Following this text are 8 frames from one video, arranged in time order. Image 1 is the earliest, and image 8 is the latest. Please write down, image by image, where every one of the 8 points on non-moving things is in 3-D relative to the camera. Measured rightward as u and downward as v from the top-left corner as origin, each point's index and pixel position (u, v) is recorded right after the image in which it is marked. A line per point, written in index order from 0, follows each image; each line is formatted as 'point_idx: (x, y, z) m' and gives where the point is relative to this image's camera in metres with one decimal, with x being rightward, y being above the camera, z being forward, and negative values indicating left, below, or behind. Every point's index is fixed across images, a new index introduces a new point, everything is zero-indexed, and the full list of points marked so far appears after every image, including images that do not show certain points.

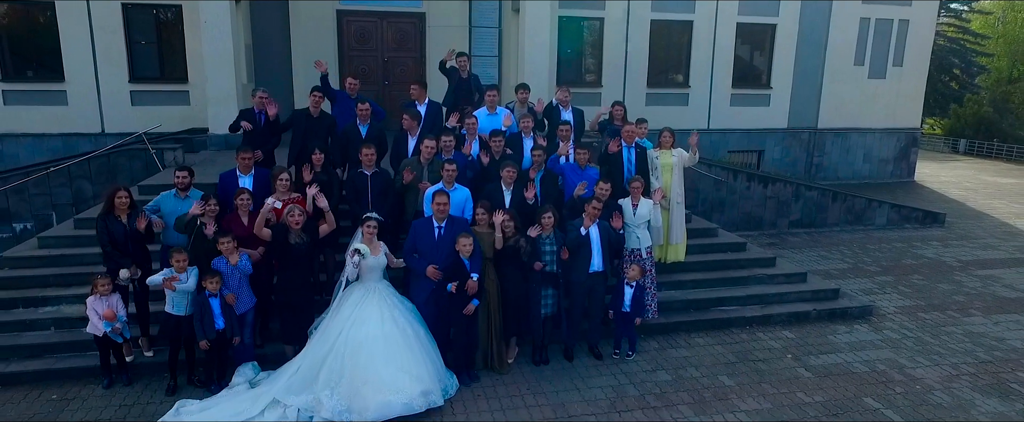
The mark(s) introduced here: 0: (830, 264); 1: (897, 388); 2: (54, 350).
0: (+3.6, -0.6, +7.5) m
1: (+2.7, -1.2, +4.7) m
2: (-3.2, -1.0, +4.8) m
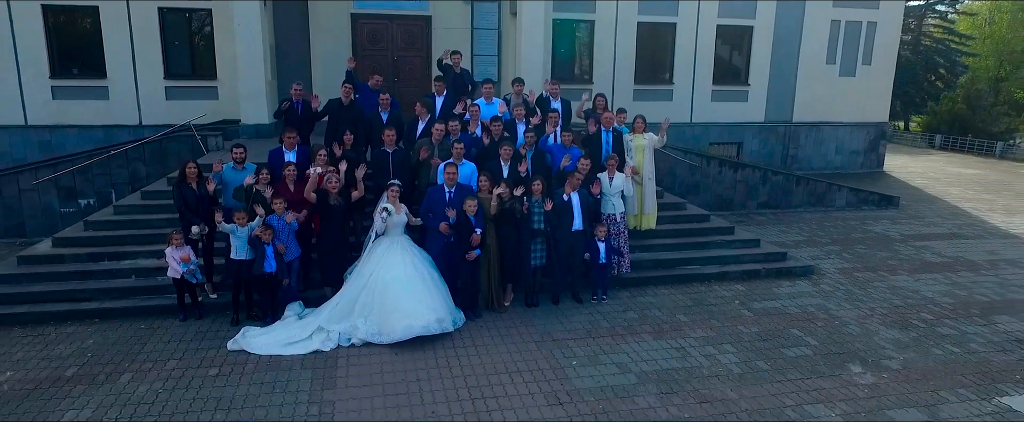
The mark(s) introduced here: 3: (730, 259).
0: (+3.5, -0.3, +8.6) m
1: (+2.7, -1.0, +5.8) m
2: (-3.3, -0.7, +5.9) m
3: (+2.3, -0.5, +7.1) m
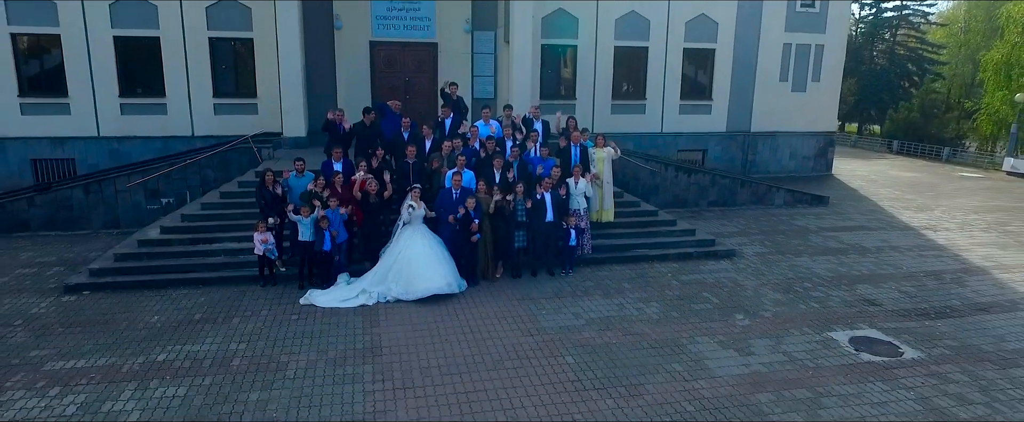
0: (+3.4, -0.3, +10.8) m
1: (+2.5, -0.9, +8.0) m
2: (-3.4, -0.7, +8.1) m
3: (+2.2, -0.5, +9.3) m
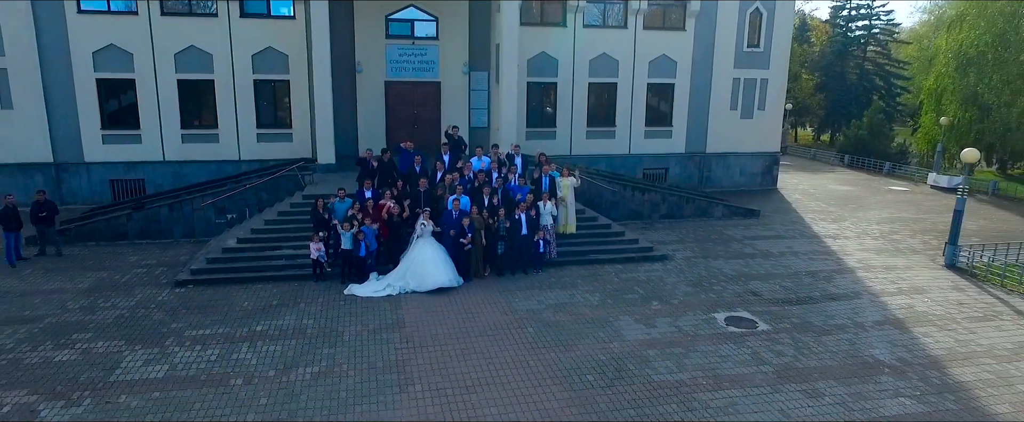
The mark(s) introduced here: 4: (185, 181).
0: (+3.1, -0.5, +13.7) m
1: (+2.3, -1.2, +10.9) m
2: (-3.6, -0.9, +11.0) m
3: (+1.9, -0.7, +12.2) m
4: (-8.0, +0.7, +16.4) m
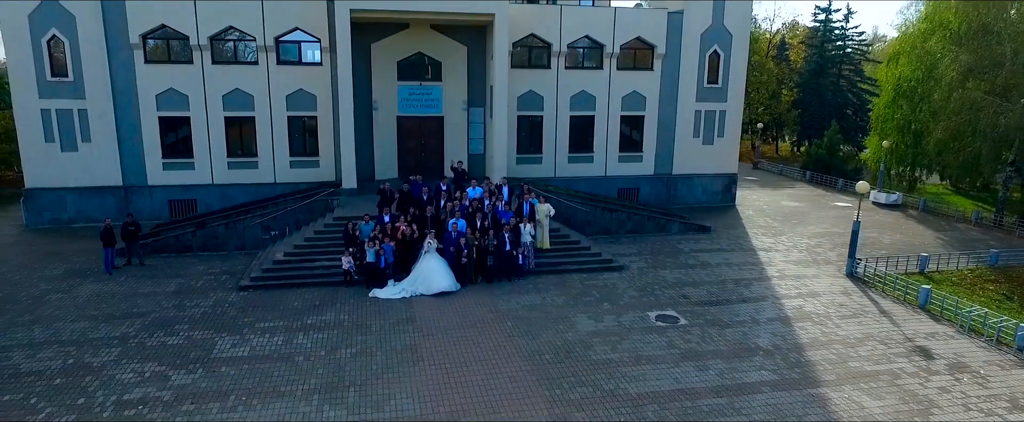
0: (+2.9, -1.0, +16.8) m
1: (+2.0, -1.6, +14.0) m
2: (-3.9, -1.4, +14.2) m
3: (+1.7, -1.2, +15.4) m
4: (-8.2, +0.3, +19.6) m
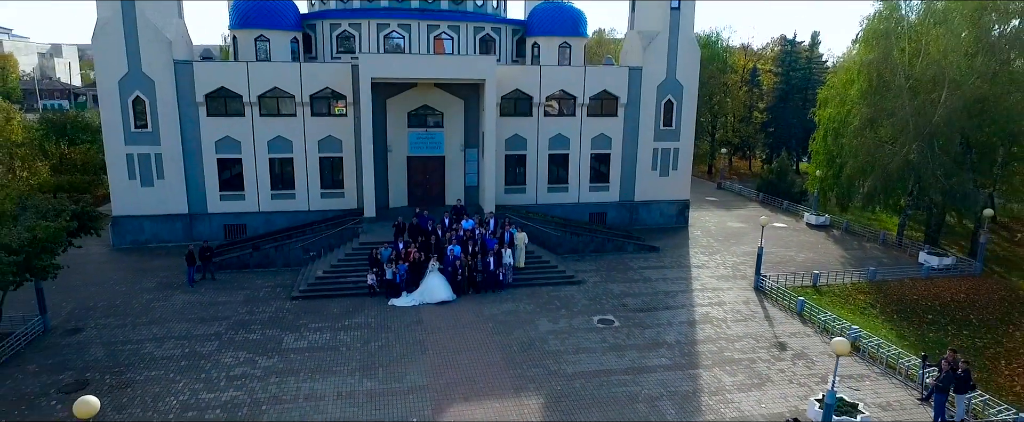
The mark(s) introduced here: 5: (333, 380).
0: (+2.4, -1.8, +21.5) m
1: (+1.5, -2.4, +18.7) m
2: (-4.4, -2.2, +18.9) m
3: (+1.2, -2.0, +20.0) m
4: (-8.7, -0.5, +24.2) m
5: (-3.6, -3.4, +13.7) m
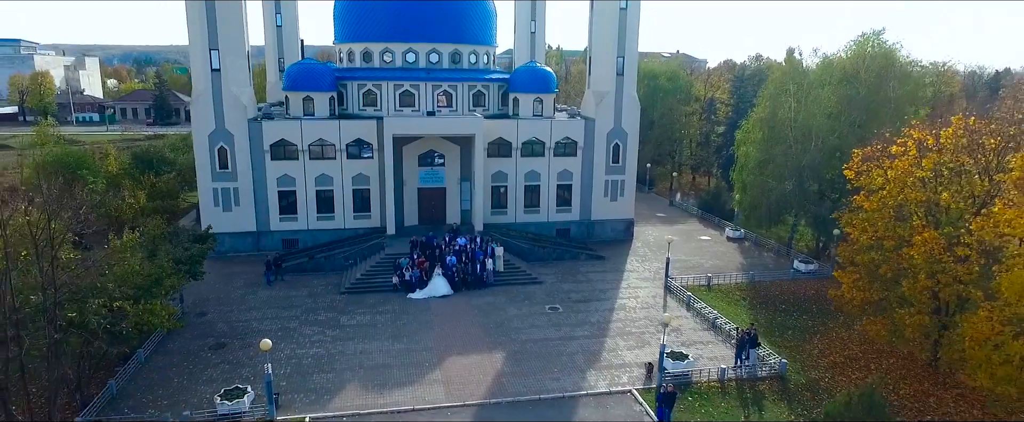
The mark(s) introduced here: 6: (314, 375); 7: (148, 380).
0: (+1.6, -2.7, +29.7) m
1: (+0.7, -3.3, +26.9) m
2: (-5.2, -3.0, +27.1) m
3: (+0.4, -2.9, +28.3) m
4: (-9.4, -1.3, +32.5) m
5: (-4.5, -4.3, +22.0) m
6: (-5.8, -4.8, +19.7) m
7: (-10.4, -4.8, +19.2) m
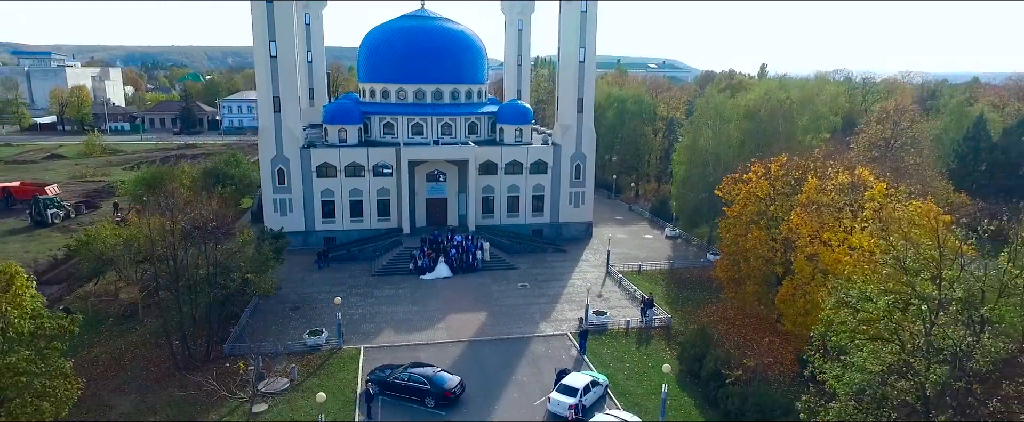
0: (+0.7, -3.0, +40.2) m
1: (-0.2, -3.6, +37.4) m
2: (-6.1, -3.3, +37.6) m
3: (-0.5, -3.2, +38.8) m
4: (-10.4, -1.6, +43.0) m
5: (-5.4, -4.6, +32.5) m
6: (-6.7, -5.1, +30.2) m
7: (-11.3, -5.1, +29.7) m
